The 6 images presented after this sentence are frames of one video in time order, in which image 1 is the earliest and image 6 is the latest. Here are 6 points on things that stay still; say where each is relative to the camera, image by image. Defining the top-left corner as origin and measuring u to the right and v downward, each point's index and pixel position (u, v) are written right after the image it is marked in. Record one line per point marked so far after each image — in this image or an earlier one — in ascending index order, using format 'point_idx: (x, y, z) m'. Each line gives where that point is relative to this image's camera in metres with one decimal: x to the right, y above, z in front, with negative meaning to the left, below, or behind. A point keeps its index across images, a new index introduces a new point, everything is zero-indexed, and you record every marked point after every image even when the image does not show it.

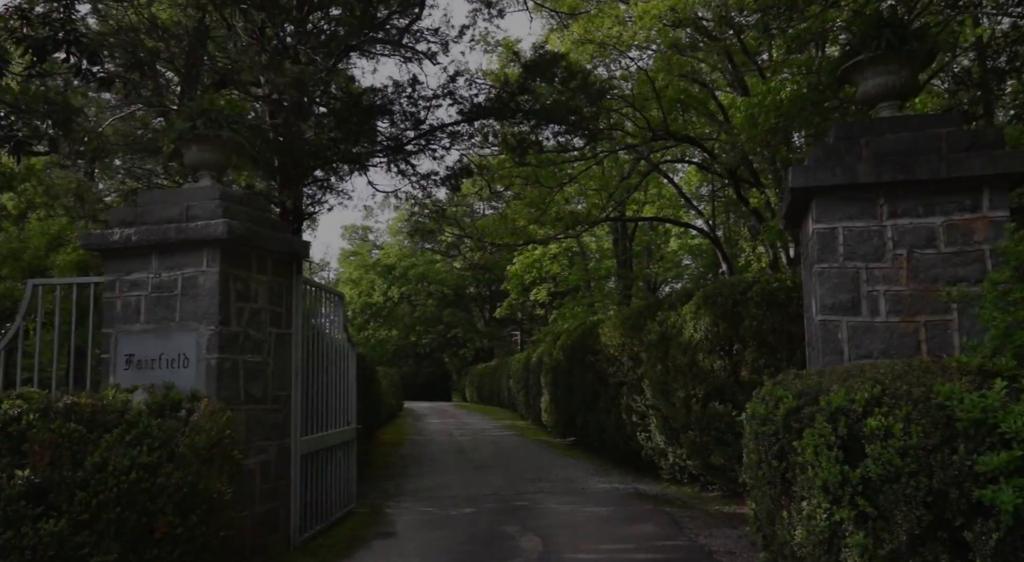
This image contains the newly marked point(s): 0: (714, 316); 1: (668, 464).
0: (+2.0, -0.4, +6.8) m
1: (+1.8, -2.1, +7.7) m
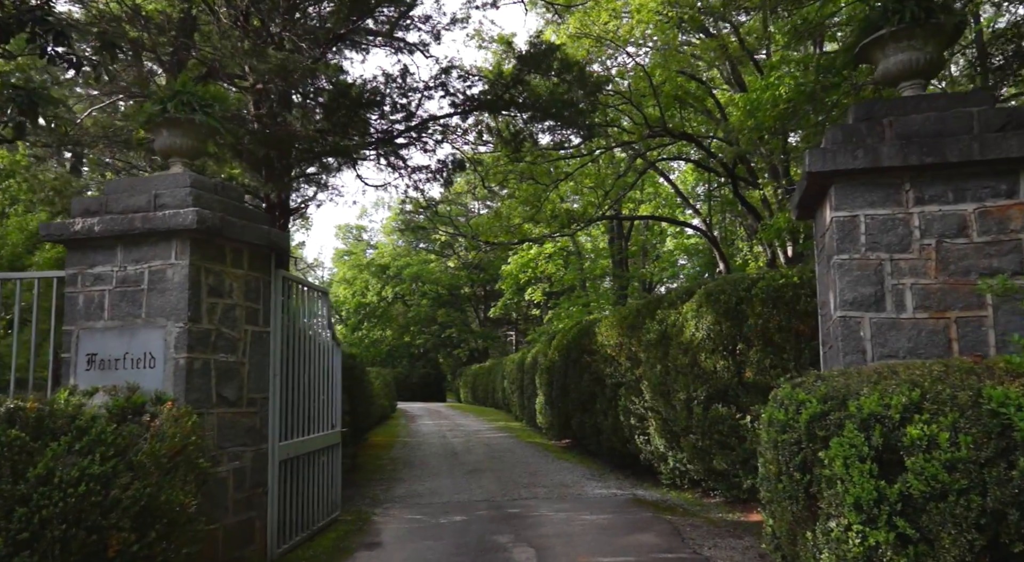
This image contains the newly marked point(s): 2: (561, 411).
0: (+1.9, -0.3, +6.5) m
1: (+1.7, -2.1, +7.5) m
2: (+0.9, -2.4, +12.2) m
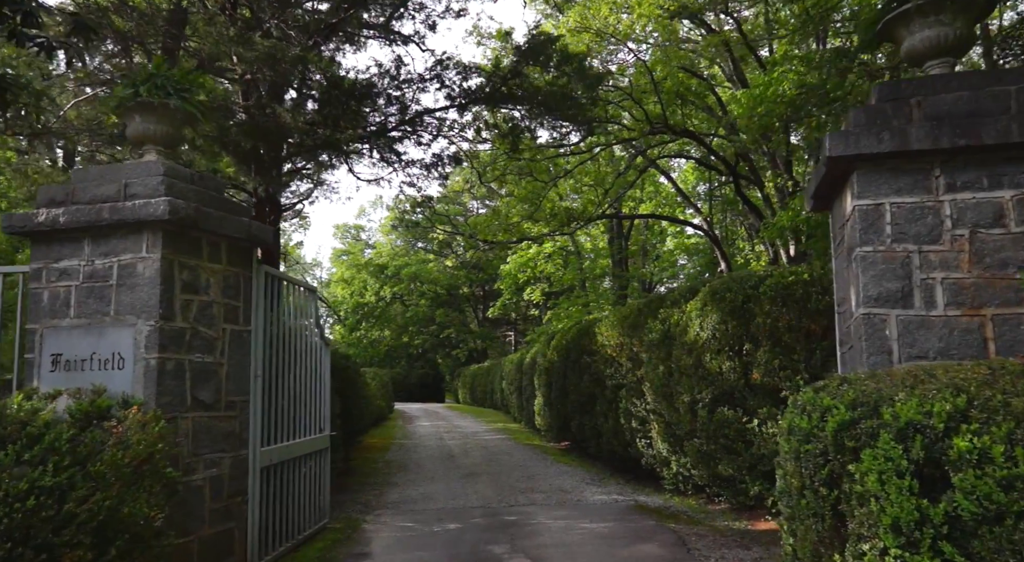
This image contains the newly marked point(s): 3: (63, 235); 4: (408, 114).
0: (+1.9, -0.3, +6.2) m
1: (+1.7, -2.1, +7.2) m
2: (+0.8, -2.3, +11.9) m
3: (-2.7, +0.3, +4.0) m
4: (-1.4, +2.2, +8.9) m
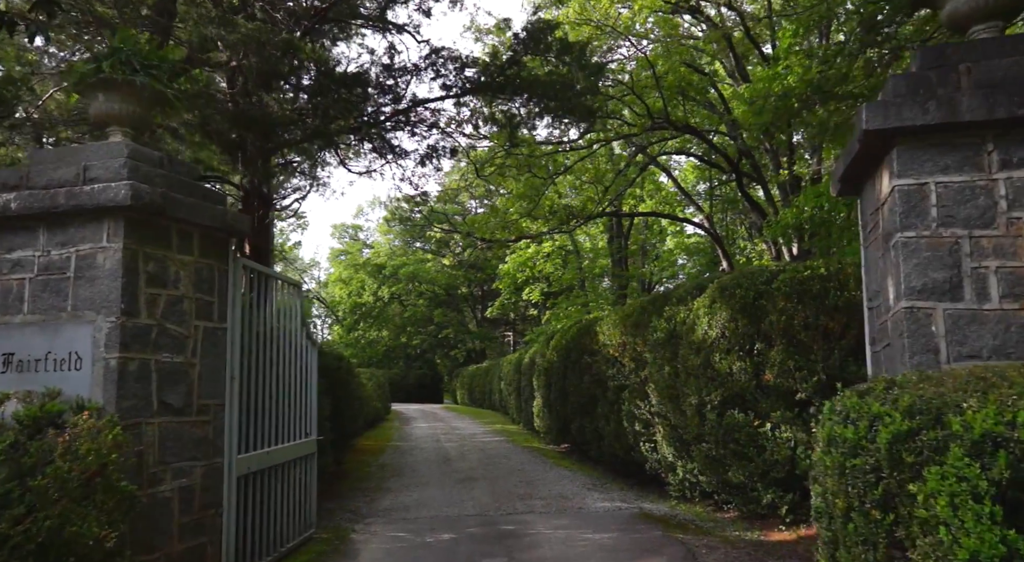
0: (+1.9, -0.3, +5.9) m
1: (+1.7, -2.0, +6.8) m
2: (+0.8, -2.3, +11.6) m
3: (-2.7, +0.3, +3.7) m
4: (-1.4, +2.2, +8.5) m
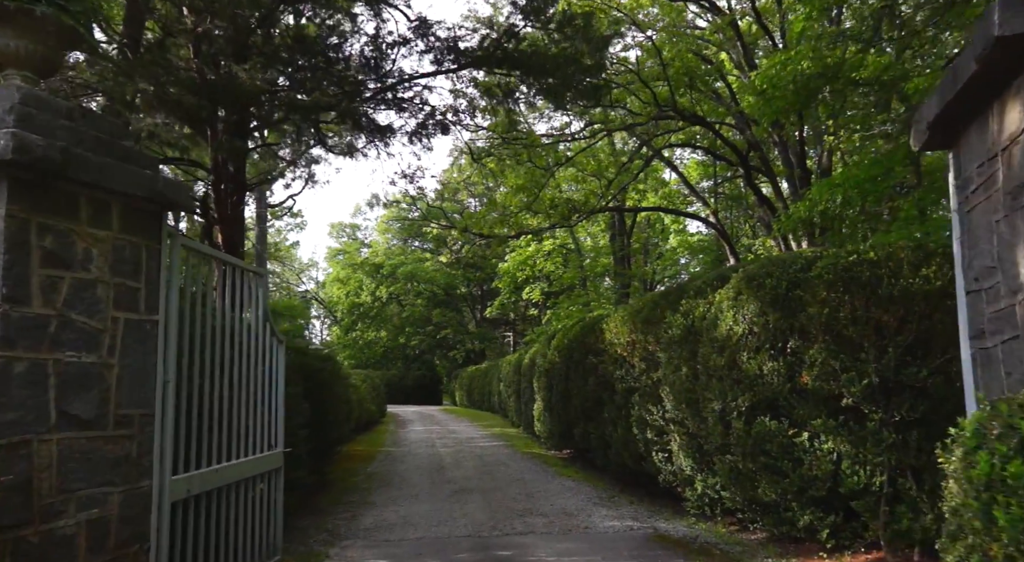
0: (+1.9, -0.2, +5.1) m
1: (+1.6, -1.9, +6.1) m
2: (+0.8, -2.2, +10.8) m
3: (-2.7, +0.4, +2.9) m
4: (-1.4, +2.3, +7.8) m
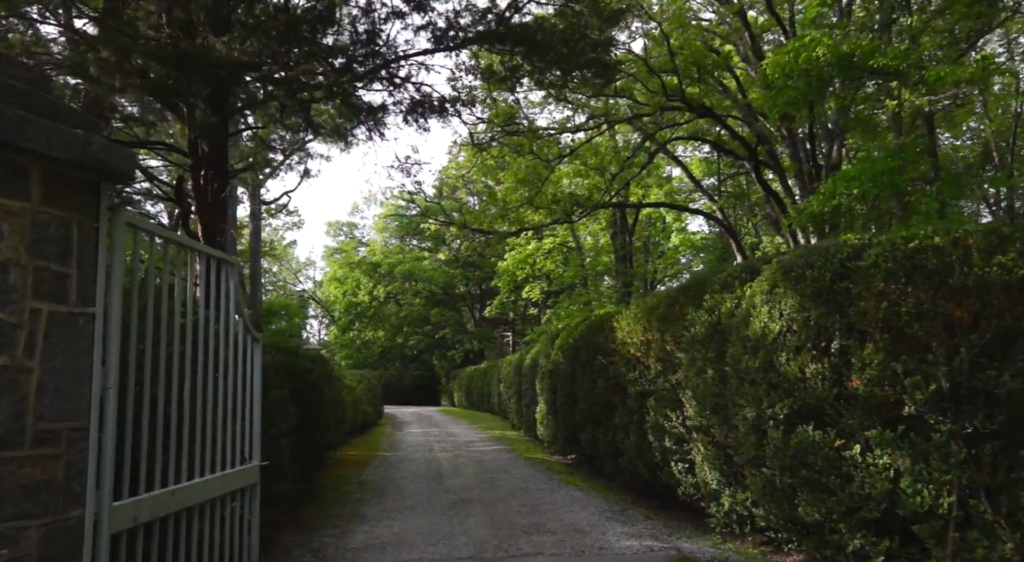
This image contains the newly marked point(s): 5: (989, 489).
0: (+1.9, -0.1, +4.5) m
1: (+1.7, -1.9, +5.5) m
2: (+0.8, -2.1, +10.2) m
3: (-2.6, +0.5, +2.3) m
4: (-1.4, +2.4, +7.2) m
5: (+2.6, -1.1, +3.6) m
